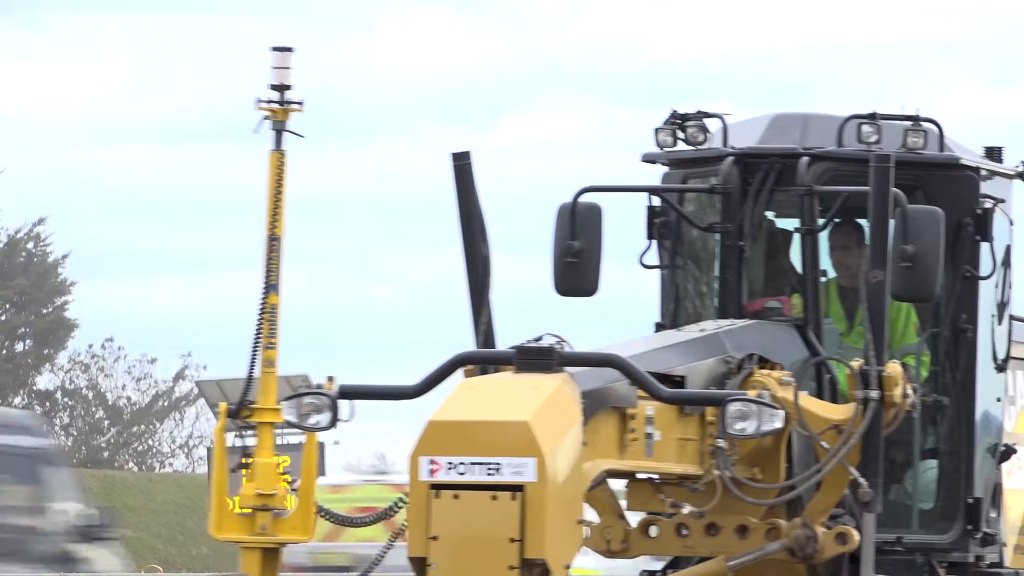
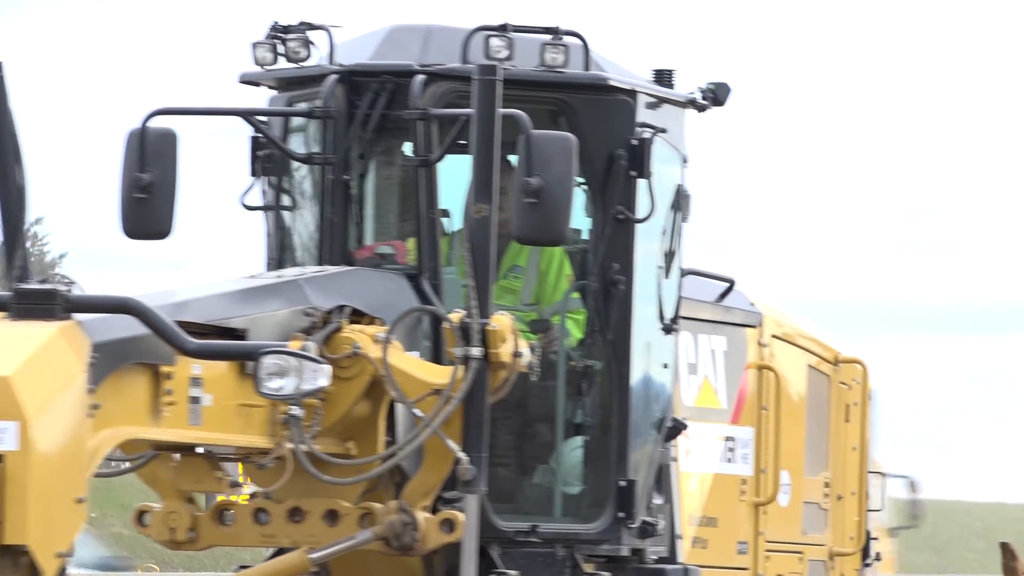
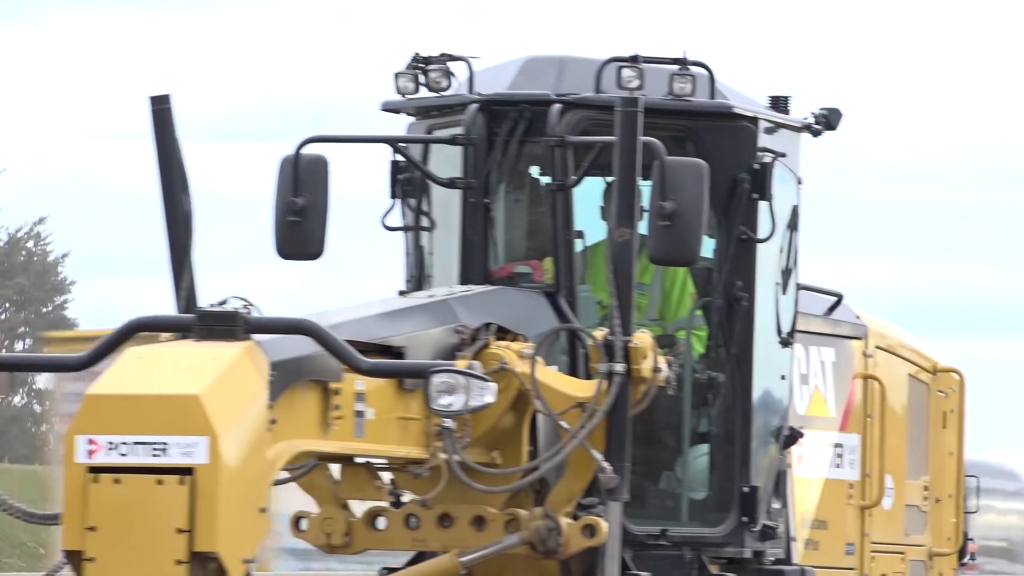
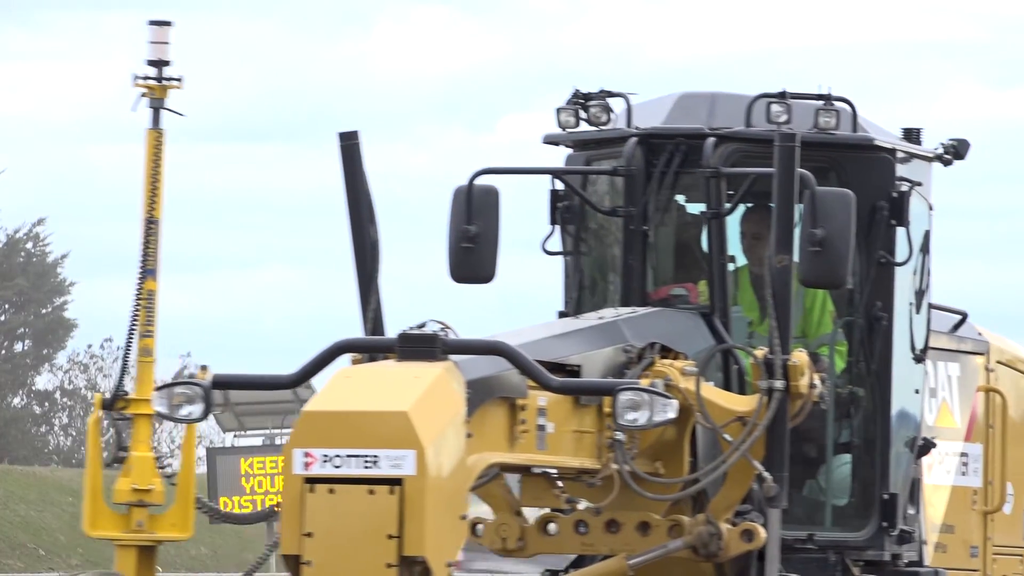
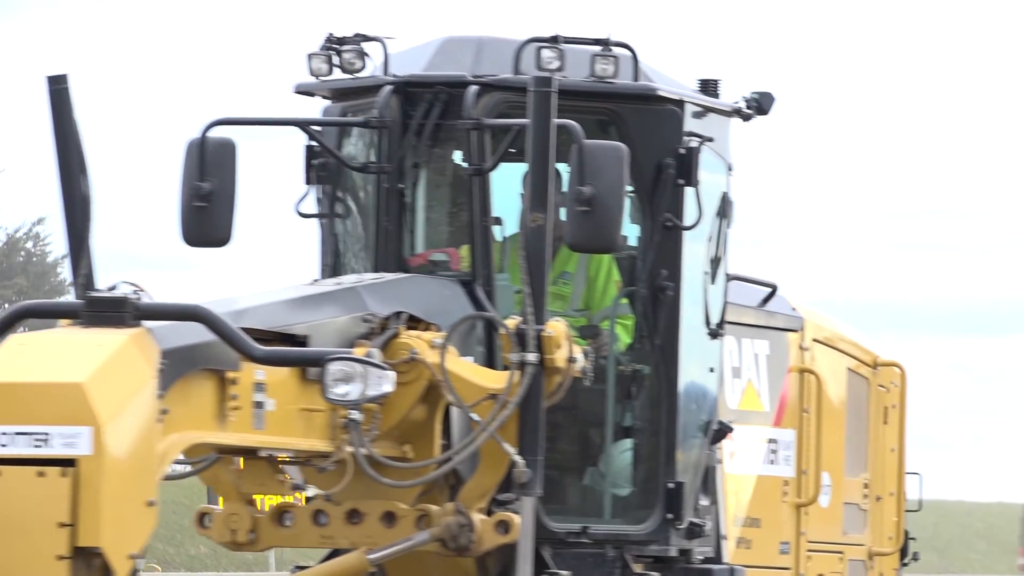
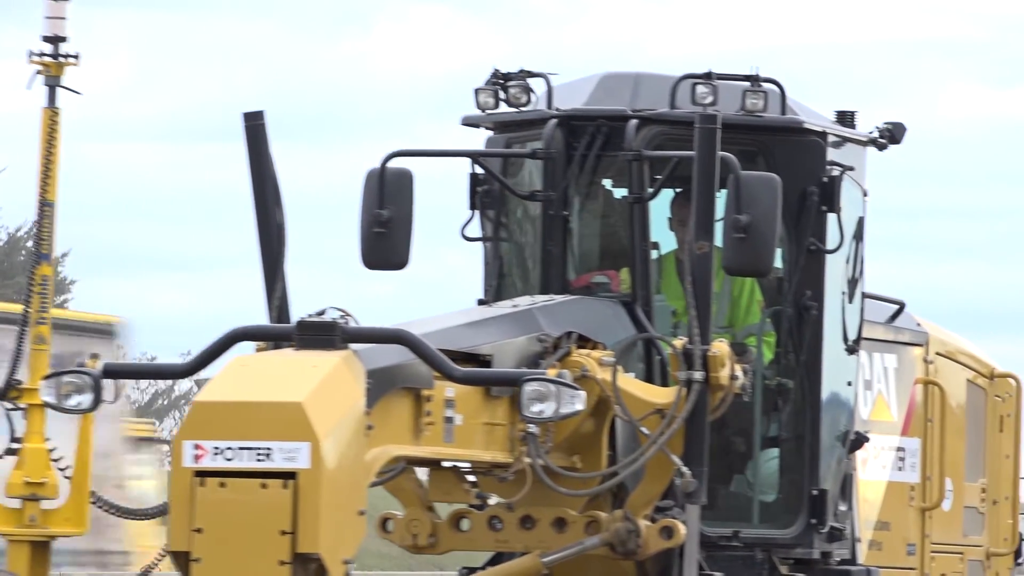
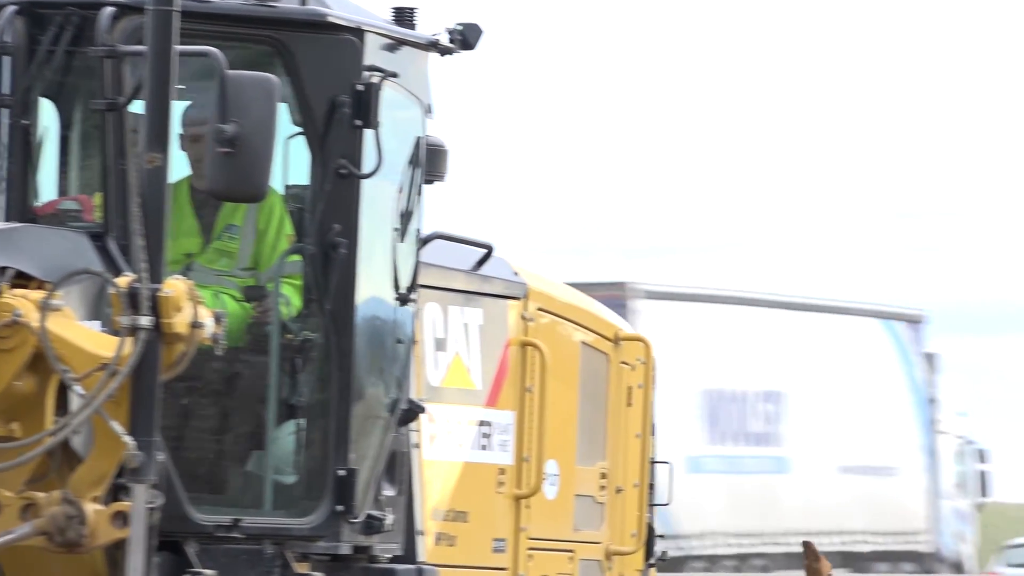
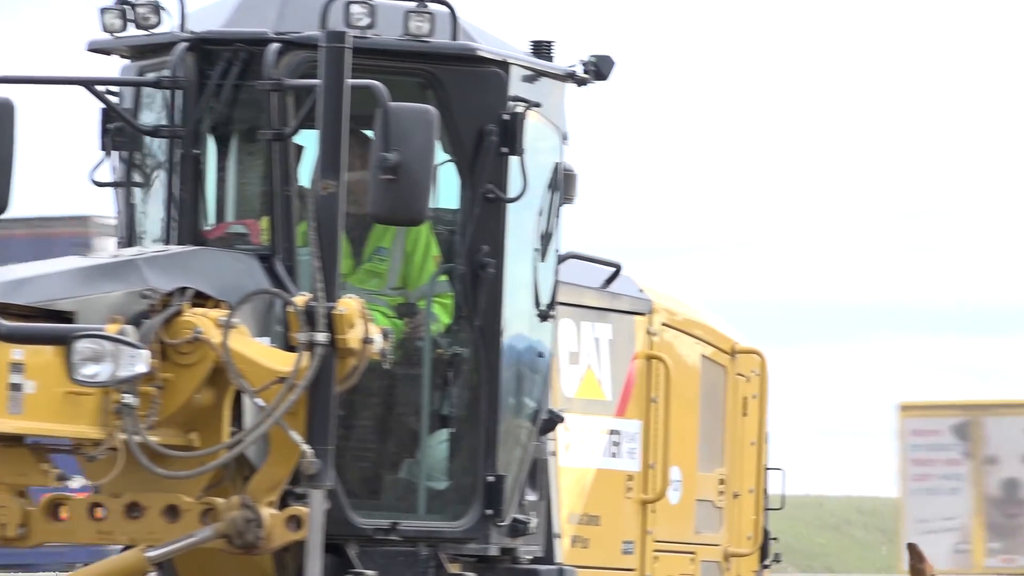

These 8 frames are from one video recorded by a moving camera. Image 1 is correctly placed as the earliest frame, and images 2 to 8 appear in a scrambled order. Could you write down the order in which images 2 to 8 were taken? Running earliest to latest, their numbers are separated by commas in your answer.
4, 6, 3, 5, 2, 8, 7
